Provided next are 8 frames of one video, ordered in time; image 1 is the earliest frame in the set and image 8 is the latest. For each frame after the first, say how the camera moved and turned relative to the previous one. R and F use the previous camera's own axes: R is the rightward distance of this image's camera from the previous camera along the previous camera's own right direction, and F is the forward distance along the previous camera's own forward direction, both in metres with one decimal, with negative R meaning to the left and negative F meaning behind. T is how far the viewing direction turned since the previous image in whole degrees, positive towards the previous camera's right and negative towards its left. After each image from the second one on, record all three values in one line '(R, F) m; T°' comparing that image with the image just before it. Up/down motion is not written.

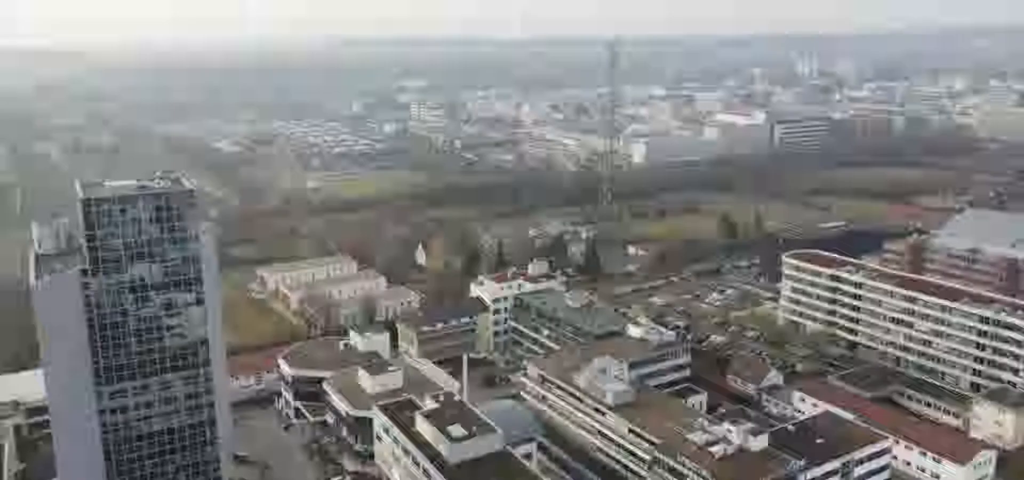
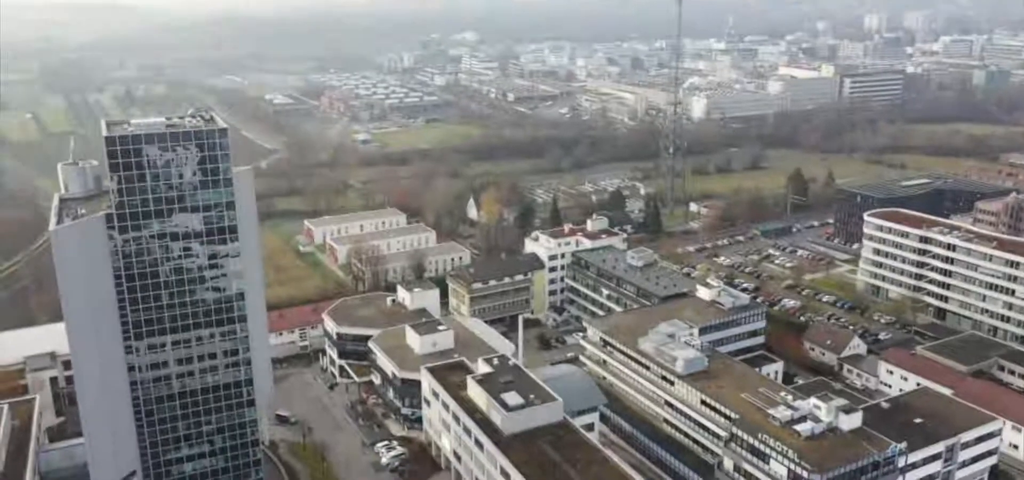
(-0.8, +4.7) m; -3°
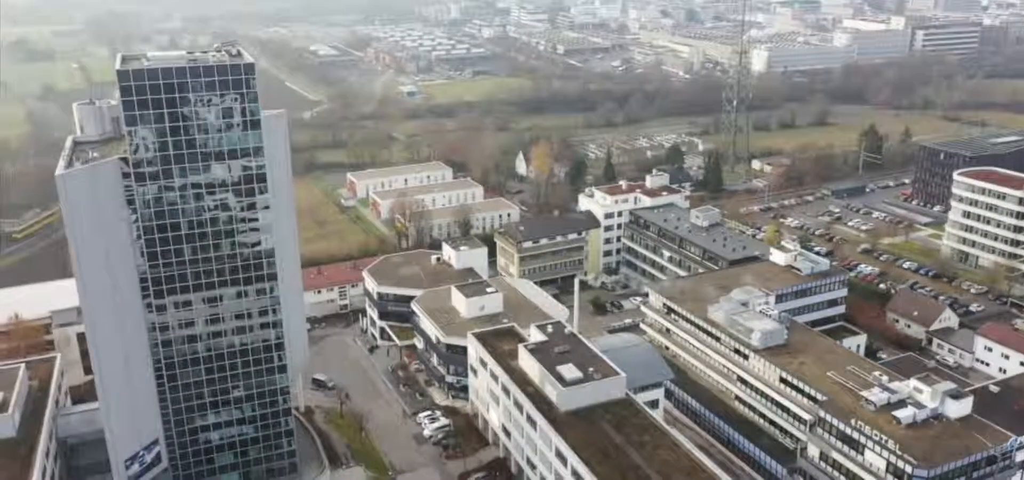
(-0.7, +4.7) m; -3°
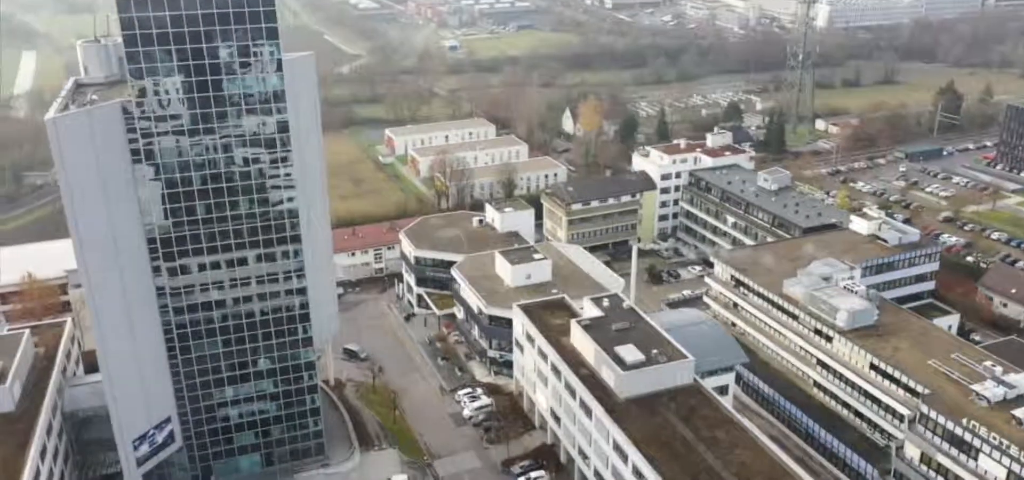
(-0.6, +4.7) m; -3°
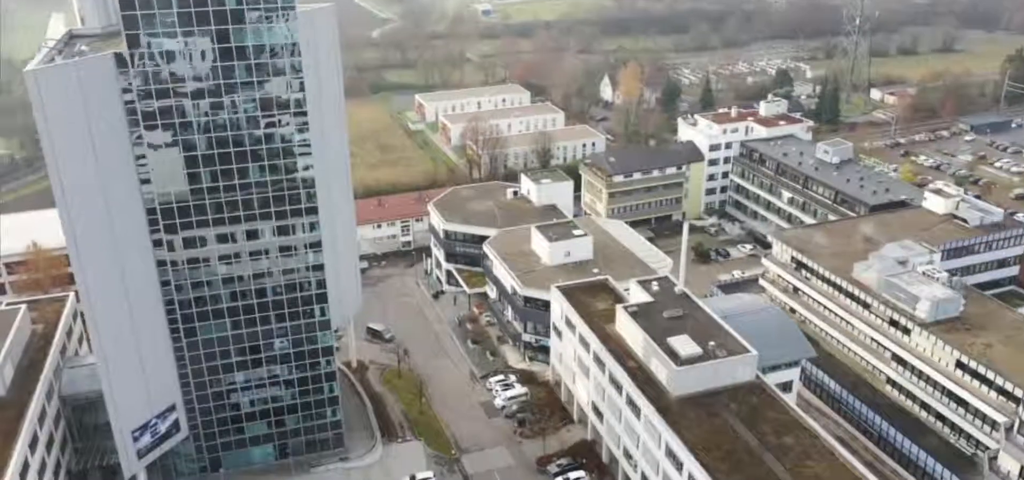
(-0.4, +3.7) m; -2°
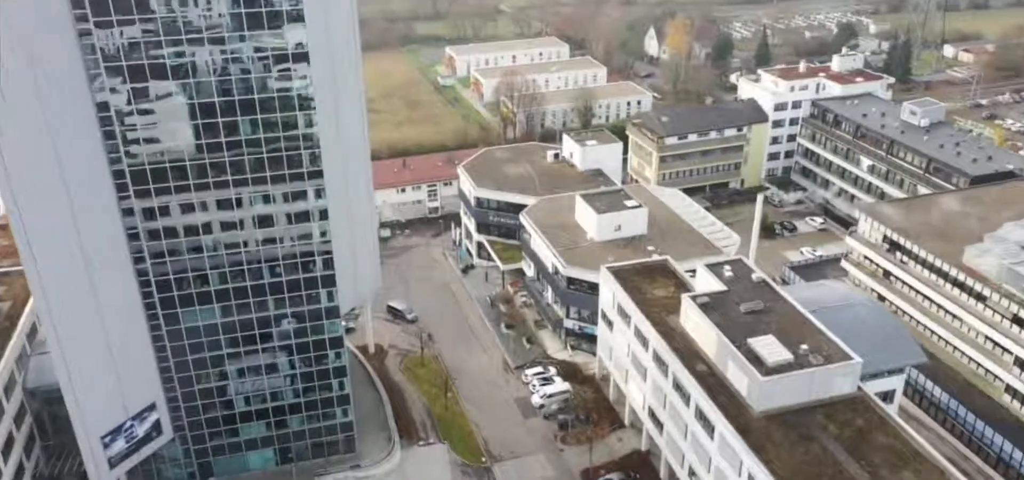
(-0.5, +5.5) m; -2°
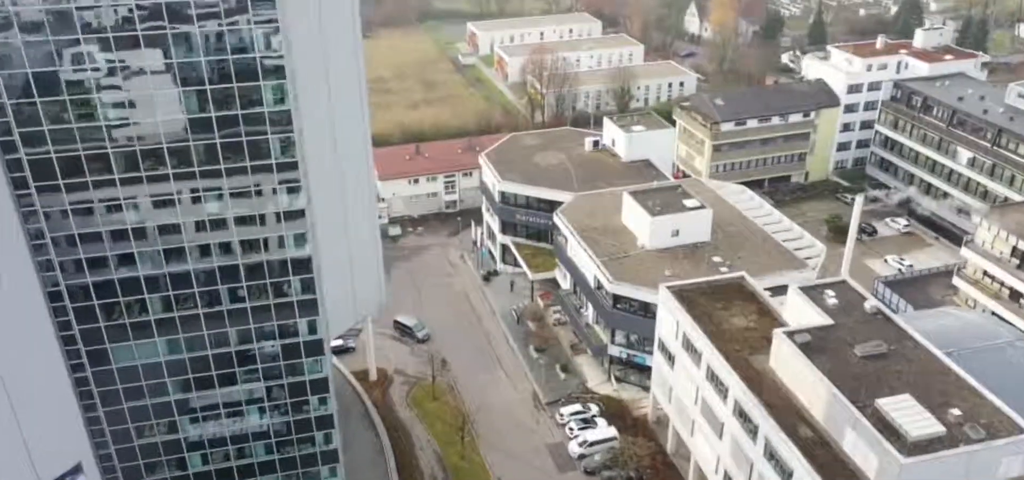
(-0.5, +6.5) m; -1°
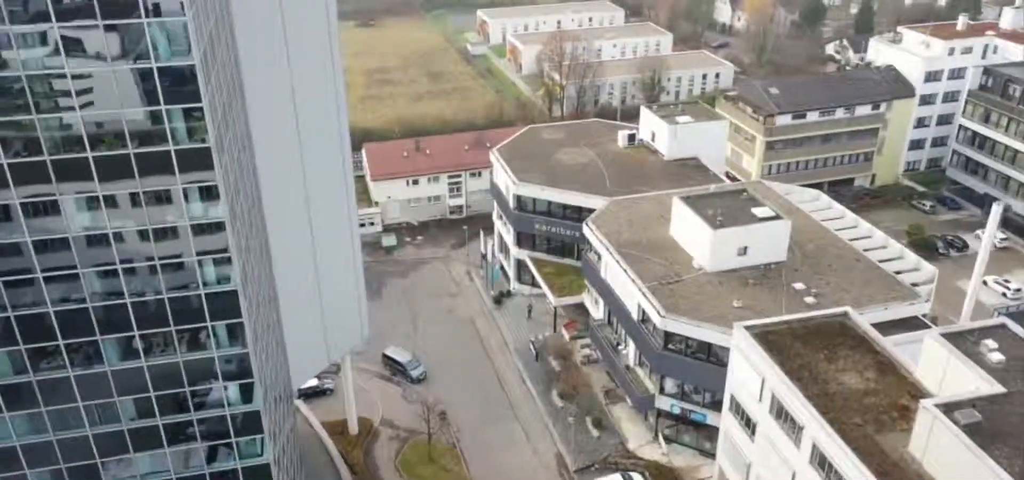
(-0.3, +6.5) m; -1°
